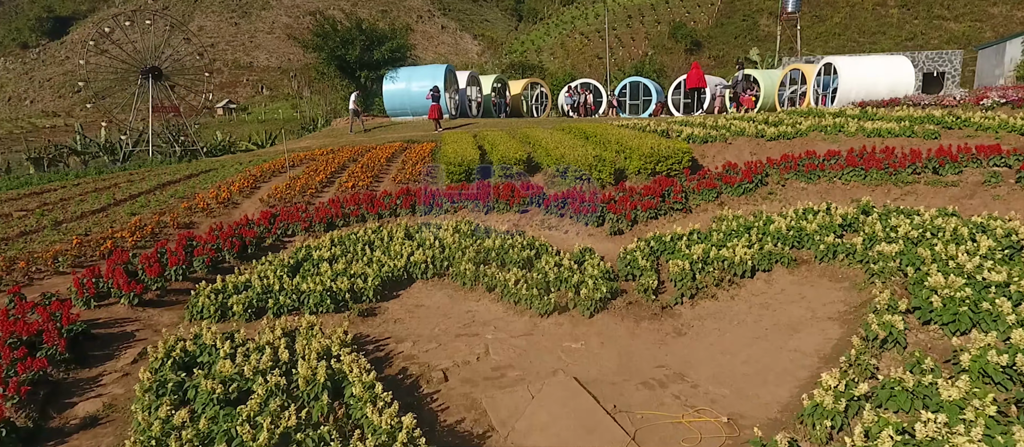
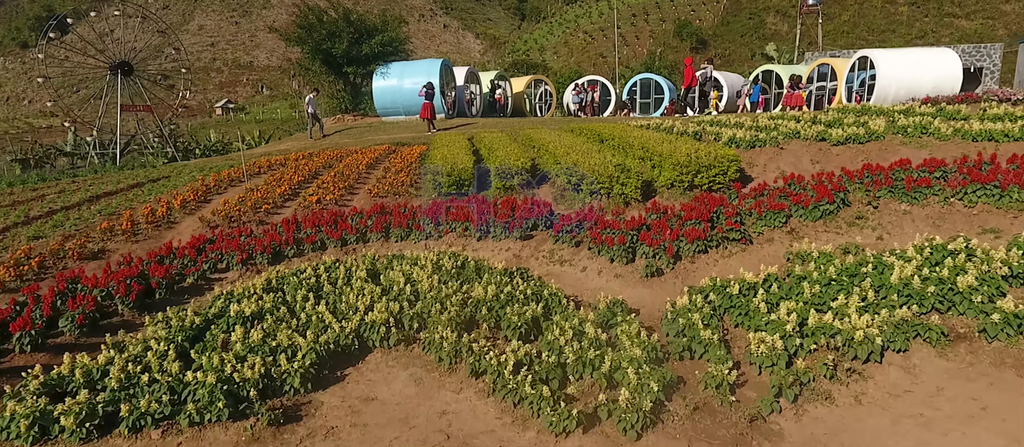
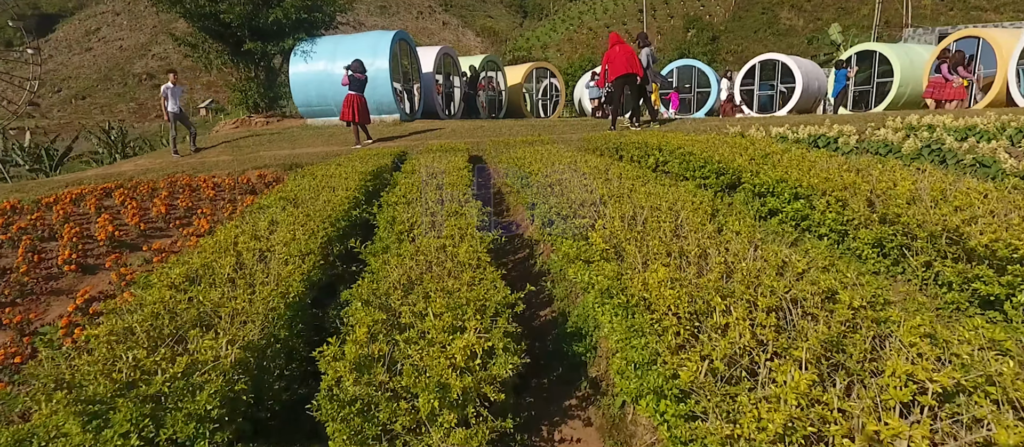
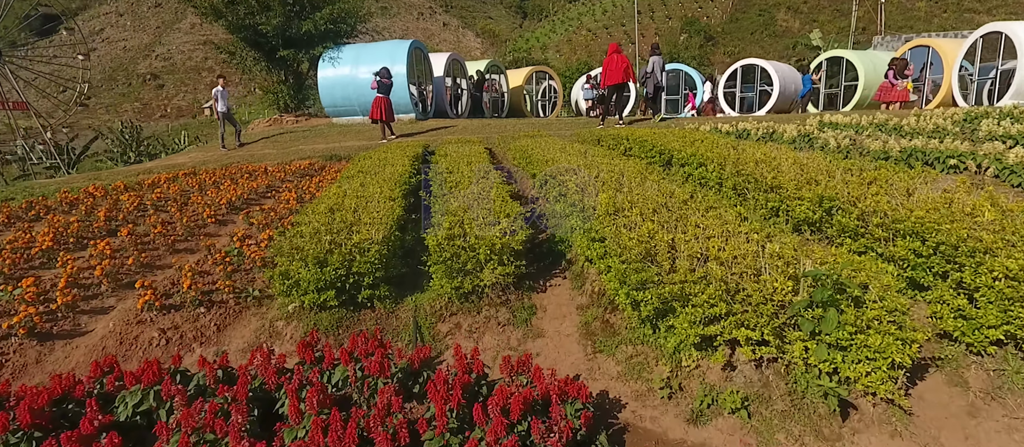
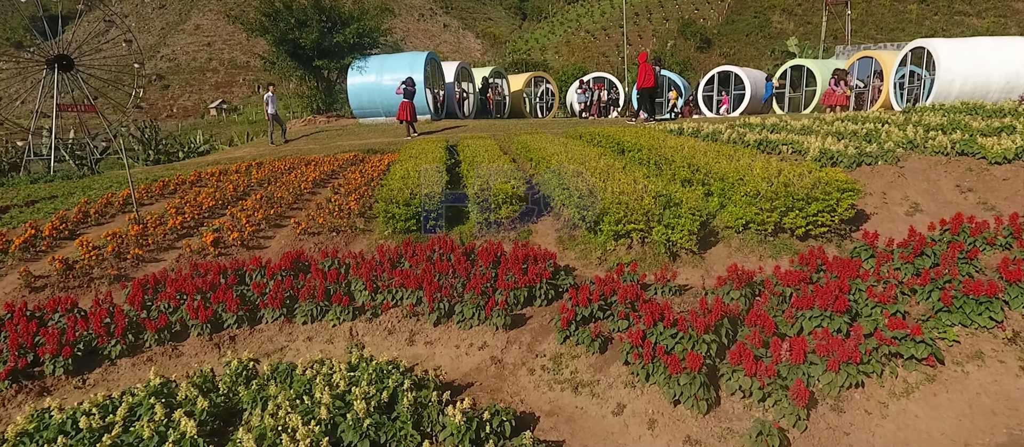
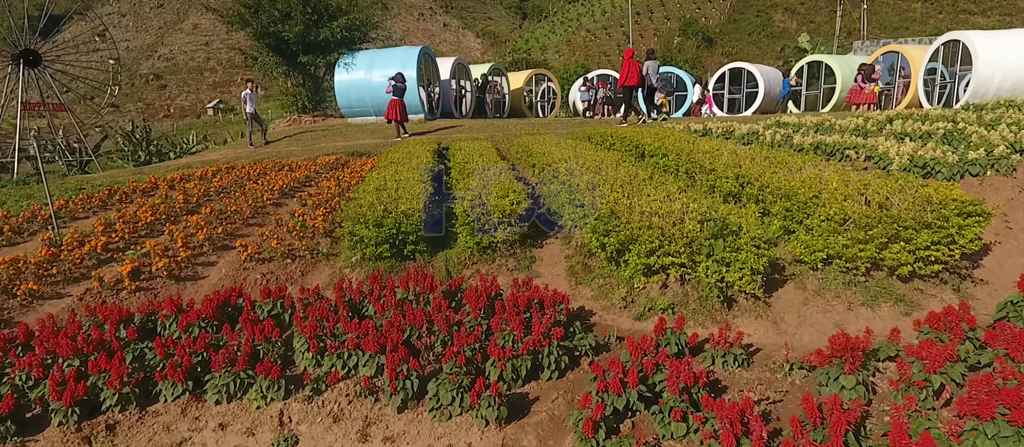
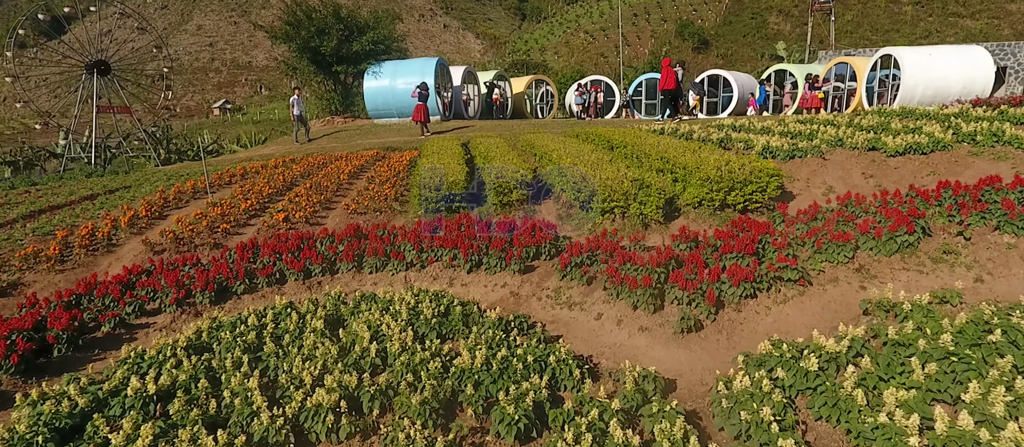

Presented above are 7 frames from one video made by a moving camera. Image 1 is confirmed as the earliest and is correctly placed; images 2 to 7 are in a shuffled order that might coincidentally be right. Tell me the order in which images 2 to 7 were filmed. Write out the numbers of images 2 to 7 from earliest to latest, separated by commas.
2, 7, 5, 6, 4, 3
